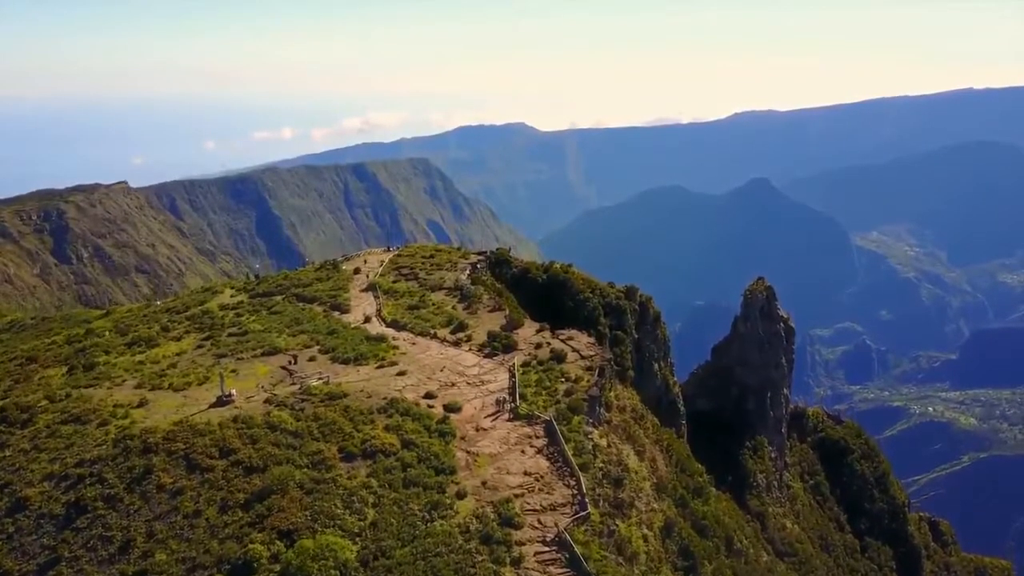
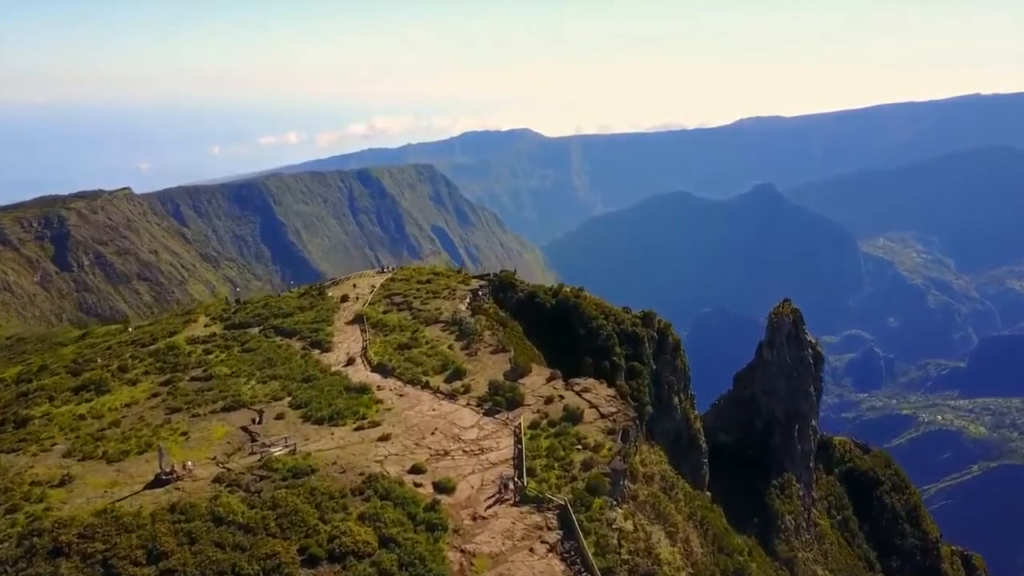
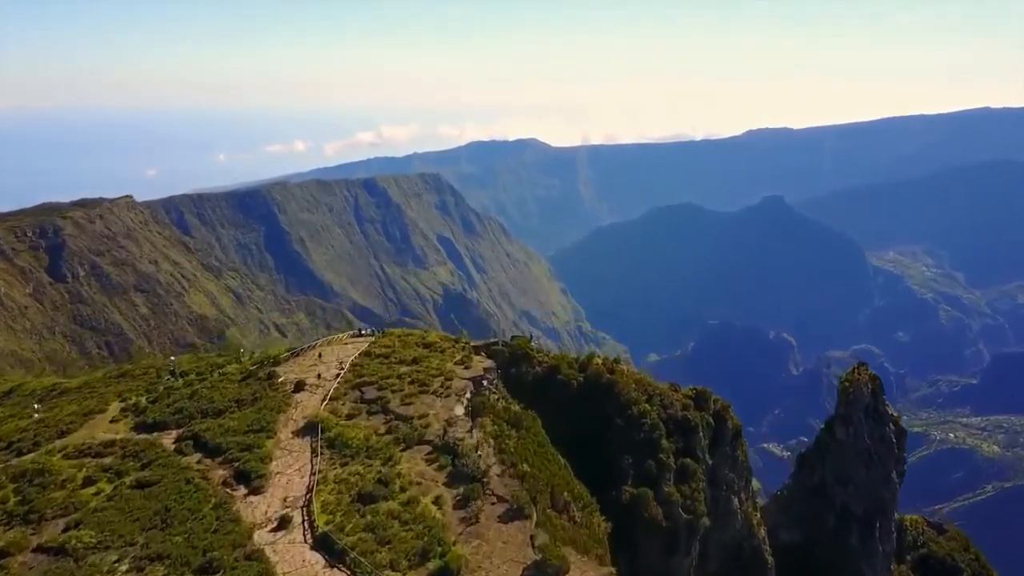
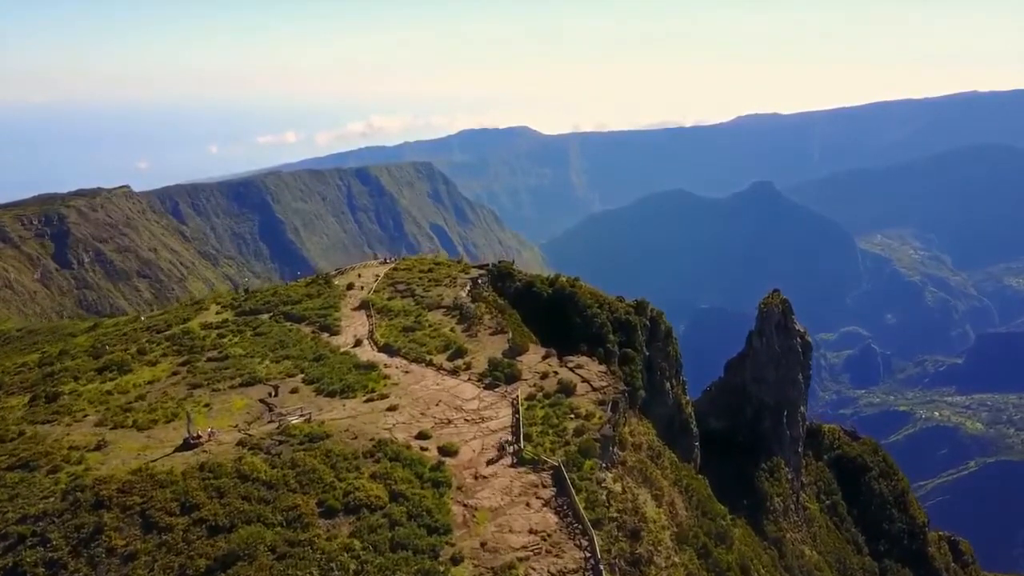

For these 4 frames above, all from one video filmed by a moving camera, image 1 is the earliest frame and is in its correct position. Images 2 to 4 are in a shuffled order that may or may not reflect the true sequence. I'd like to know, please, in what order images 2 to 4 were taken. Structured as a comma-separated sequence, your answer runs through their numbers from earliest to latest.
4, 2, 3
